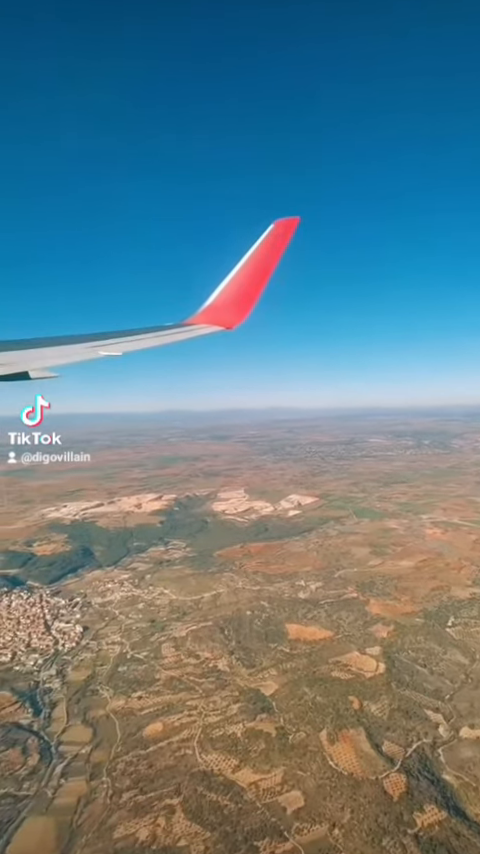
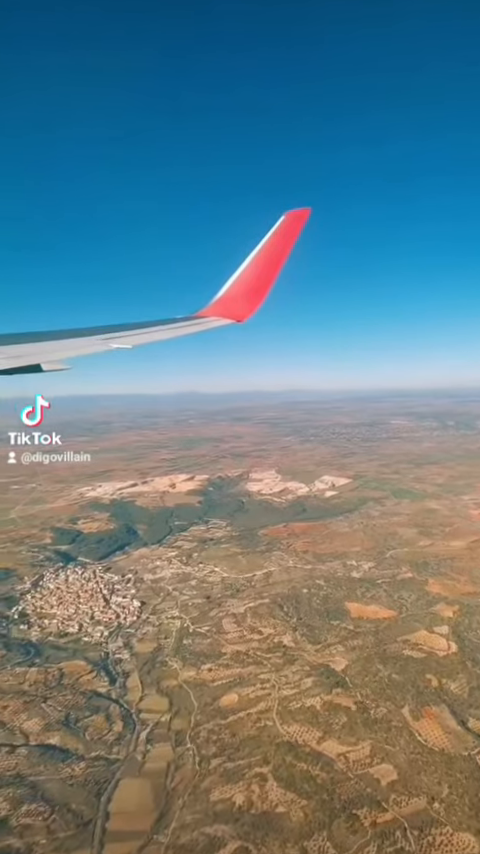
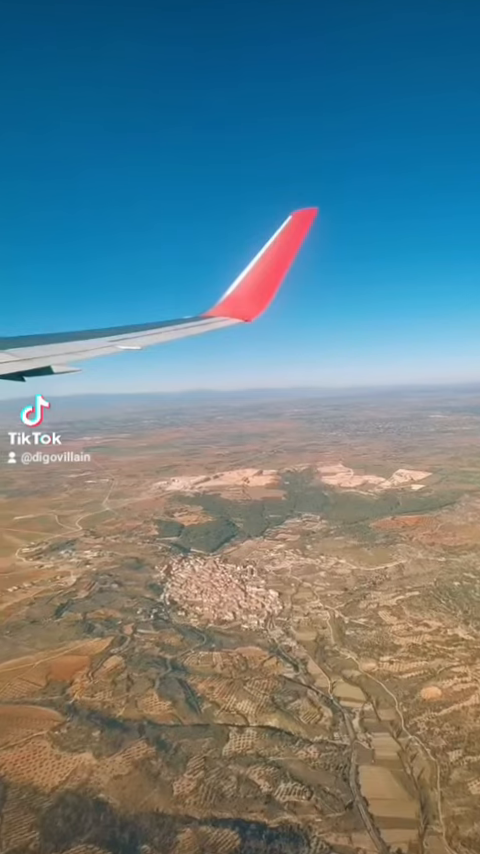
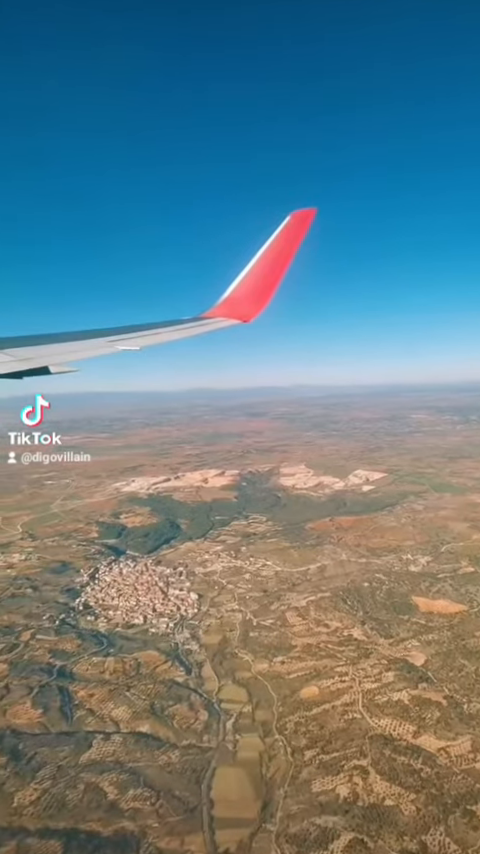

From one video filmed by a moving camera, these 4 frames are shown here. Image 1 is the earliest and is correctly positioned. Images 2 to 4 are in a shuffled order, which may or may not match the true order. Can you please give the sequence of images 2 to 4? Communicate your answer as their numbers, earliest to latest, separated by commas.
2, 4, 3
